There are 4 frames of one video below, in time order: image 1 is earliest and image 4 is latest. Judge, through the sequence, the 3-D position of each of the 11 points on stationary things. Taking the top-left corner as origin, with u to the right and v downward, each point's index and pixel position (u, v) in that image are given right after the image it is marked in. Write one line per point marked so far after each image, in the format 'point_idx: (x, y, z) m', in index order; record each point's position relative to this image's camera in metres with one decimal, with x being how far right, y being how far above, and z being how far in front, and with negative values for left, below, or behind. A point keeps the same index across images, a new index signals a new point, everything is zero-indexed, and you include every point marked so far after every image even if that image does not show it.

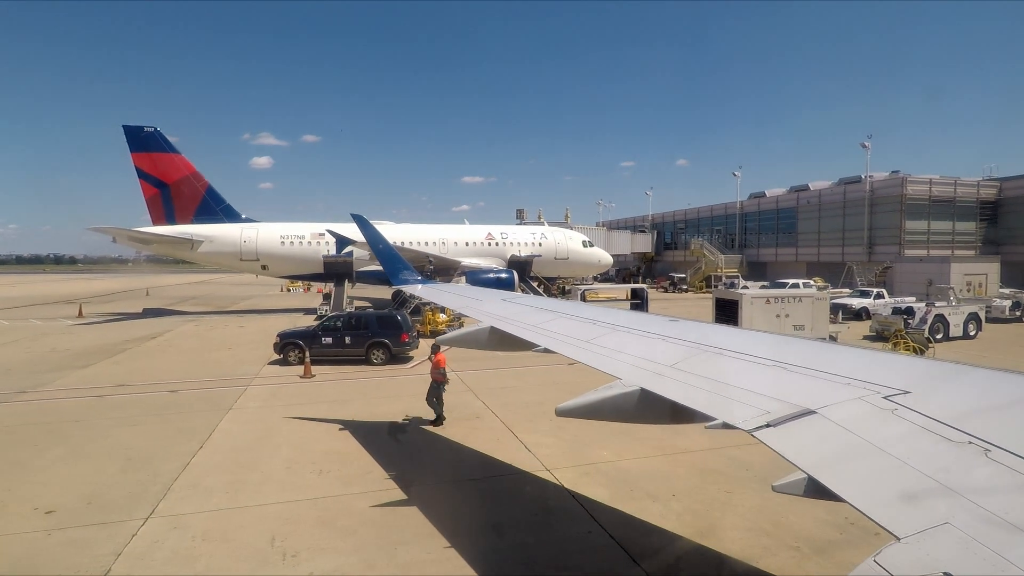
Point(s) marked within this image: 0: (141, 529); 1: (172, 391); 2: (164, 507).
0: (-3.6, -2.4, +5.4) m
1: (-6.7, -2.0, +11.0) m
2: (-3.6, -2.4, +6.0) m
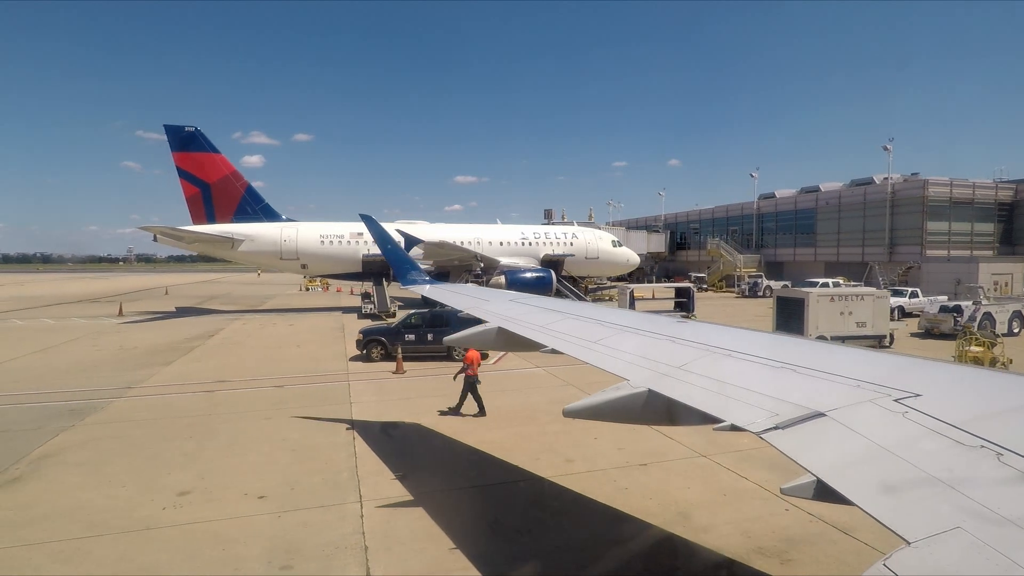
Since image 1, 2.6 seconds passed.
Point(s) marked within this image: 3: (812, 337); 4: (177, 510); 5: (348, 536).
0: (-1.5, -2.3, +5.8) m
1: (-4.8, -2.0, +11.2) m
2: (-1.6, -2.3, +6.3) m
3: (+8.0, -1.3, +14.6) m
4: (-3.6, -2.4, +5.9) m
5: (-1.5, -2.4, +5.3) m
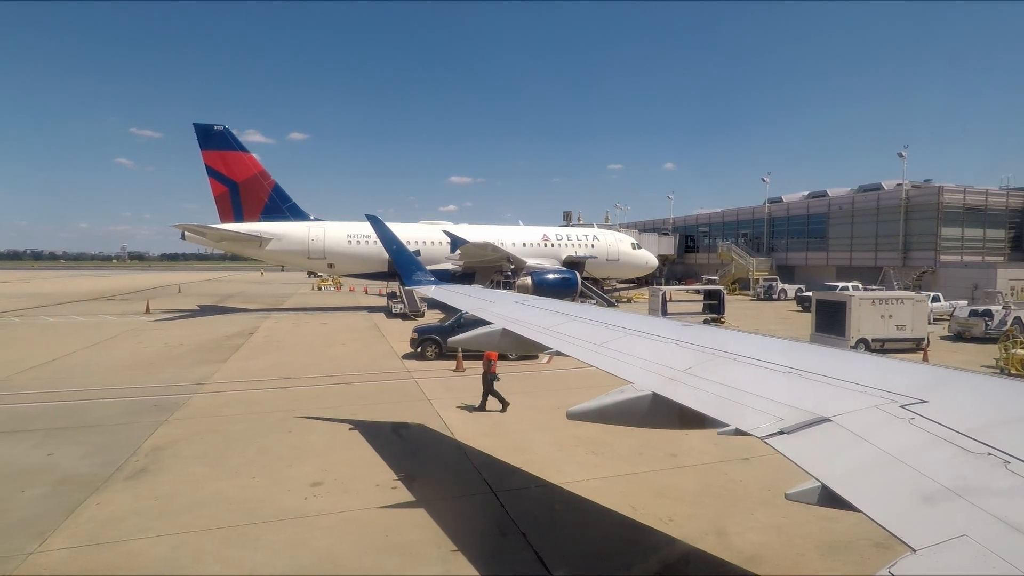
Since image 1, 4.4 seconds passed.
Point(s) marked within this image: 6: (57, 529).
0: (-0.1, -2.3, +6.0) m
1: (-3.4, -2.0, +11.4) m
2: (-0.2, -2.3, +6.5) m
3: (+9.3, -1.4, +15.0) m
4: (-2.1, -2.3, +6.1) m
5: (-0.1, -2.4, +5.5) m
6: (-4.4, -2.4, +5.4) m
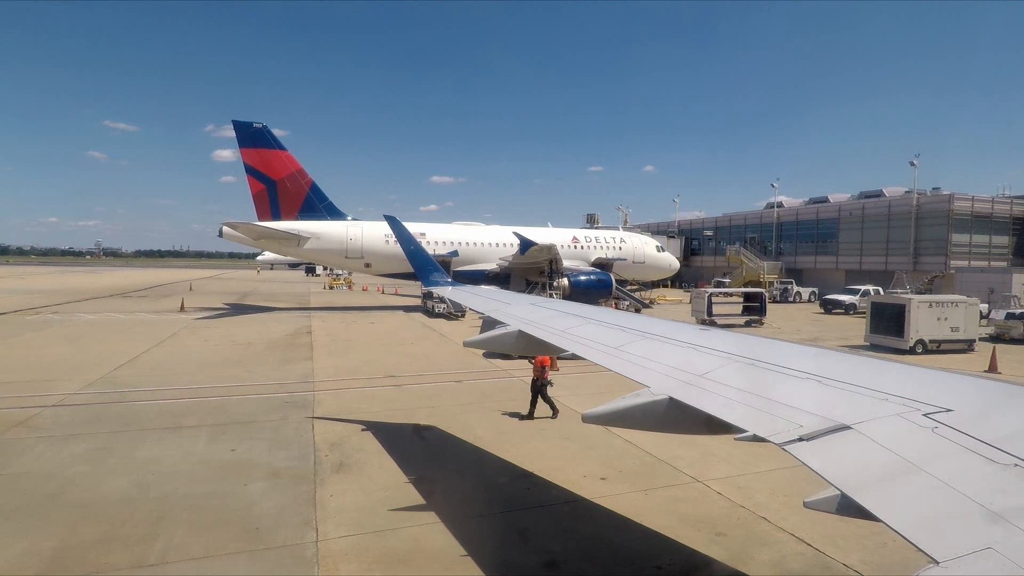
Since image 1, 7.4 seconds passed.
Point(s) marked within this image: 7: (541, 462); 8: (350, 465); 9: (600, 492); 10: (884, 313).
0: (+2.3, -2.3, +6.3) m
1: (-1.2, -2.0, +11.7) m
2: (+2.3, -2.3, +6.9) m
3: (+11.4, -1.5, +15.7) m
4: (+0.3, -2.3, +6.4) m
5: (+2.4, -2.4, +5.8) m
6: (-2.0, -2.3, +5.6) m
7: (+0.3, -2.3, +7.2) m
8: (-2.1, -2.3, +7.0) m
9: (+1.0, -2.3, +6.3) m
10: (+11.0, -0.7, +16.3) m
